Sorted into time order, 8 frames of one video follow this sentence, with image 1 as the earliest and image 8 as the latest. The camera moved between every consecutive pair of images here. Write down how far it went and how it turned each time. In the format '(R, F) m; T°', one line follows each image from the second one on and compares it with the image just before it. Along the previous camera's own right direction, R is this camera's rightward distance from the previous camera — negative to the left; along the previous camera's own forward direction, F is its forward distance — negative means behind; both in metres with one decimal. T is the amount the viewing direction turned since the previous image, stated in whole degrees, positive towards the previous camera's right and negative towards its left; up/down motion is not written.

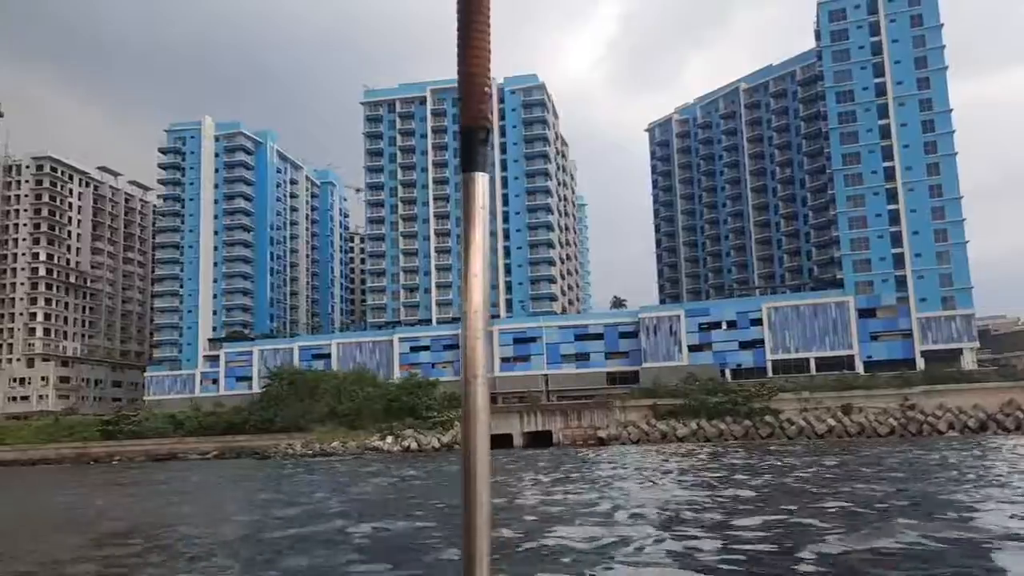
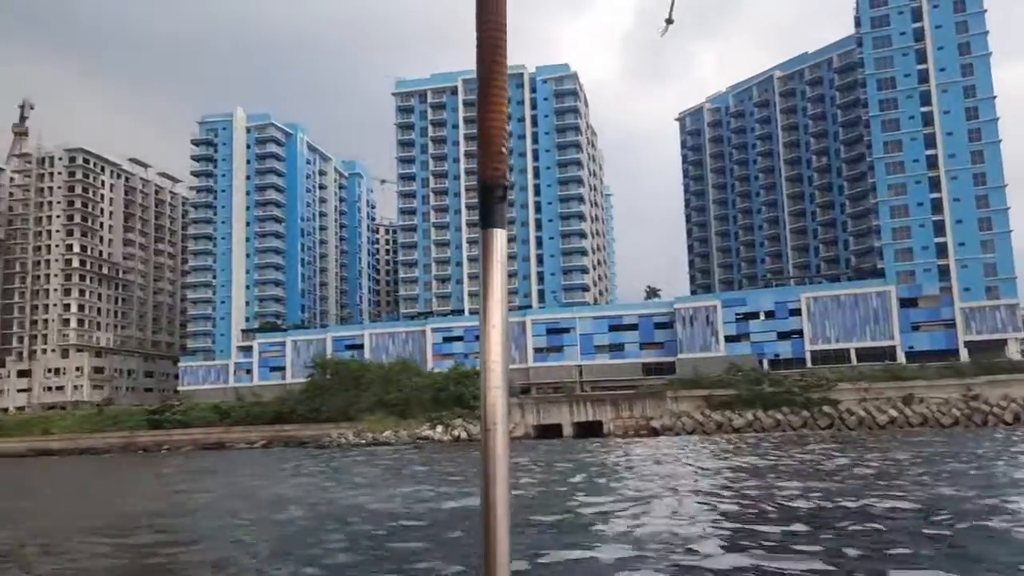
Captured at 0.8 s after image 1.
(-1.9, +0.2) m; -1°
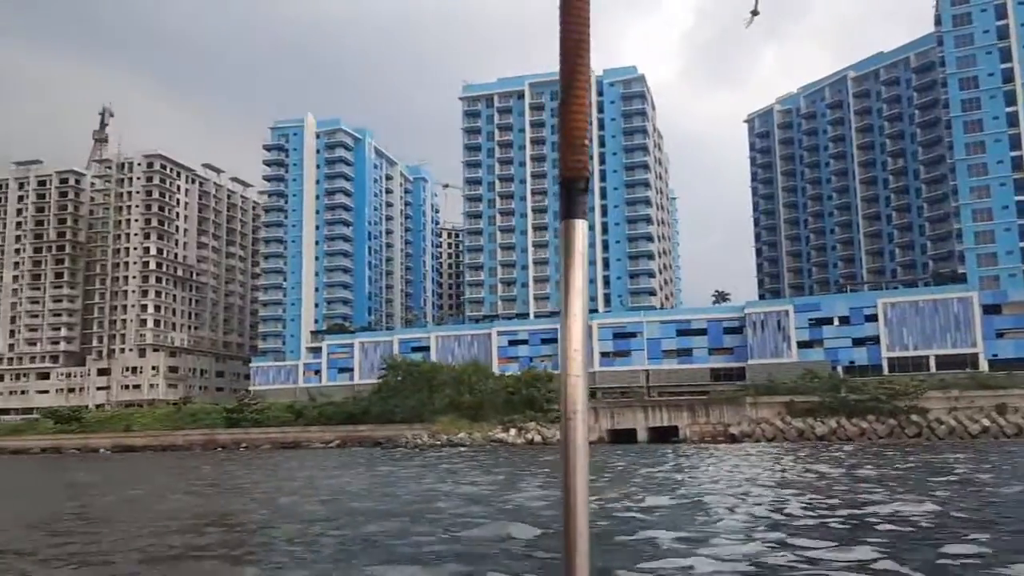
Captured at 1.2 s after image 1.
(-0.9, 0.0) m; -4°
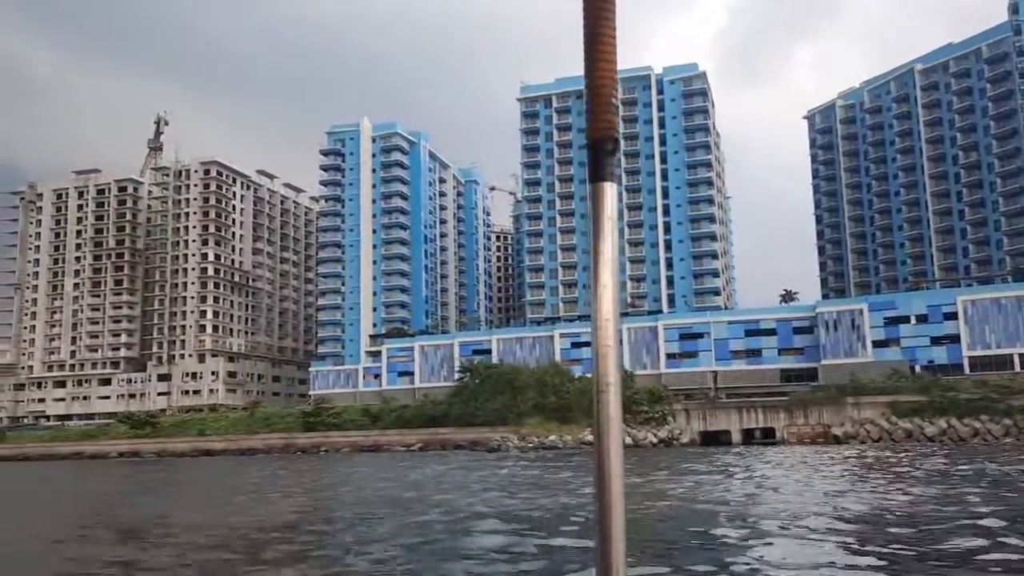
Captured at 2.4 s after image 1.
(-2.9, +0.7) m; -2°
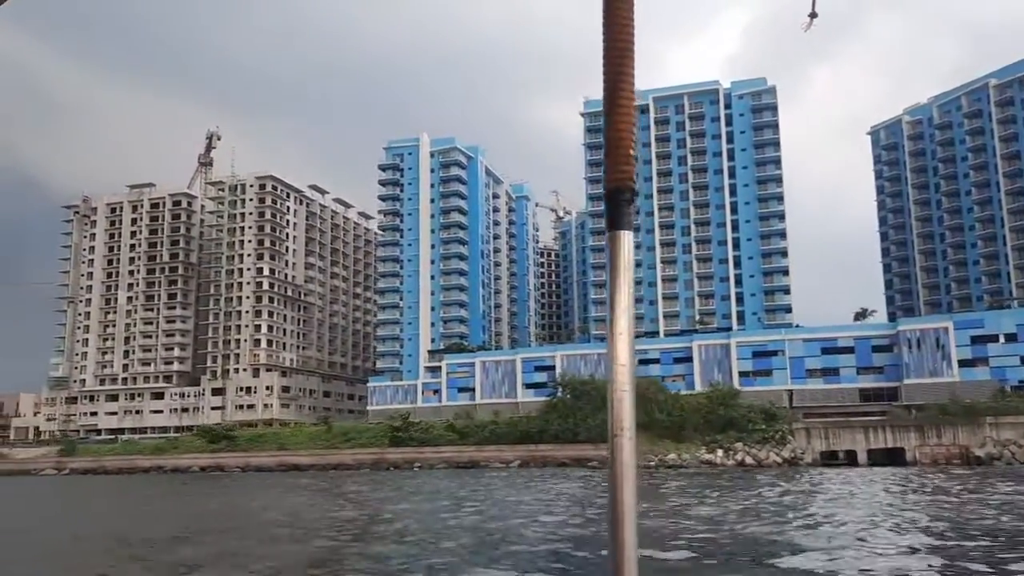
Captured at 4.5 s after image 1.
(-5.2, +1.0) m; -1°
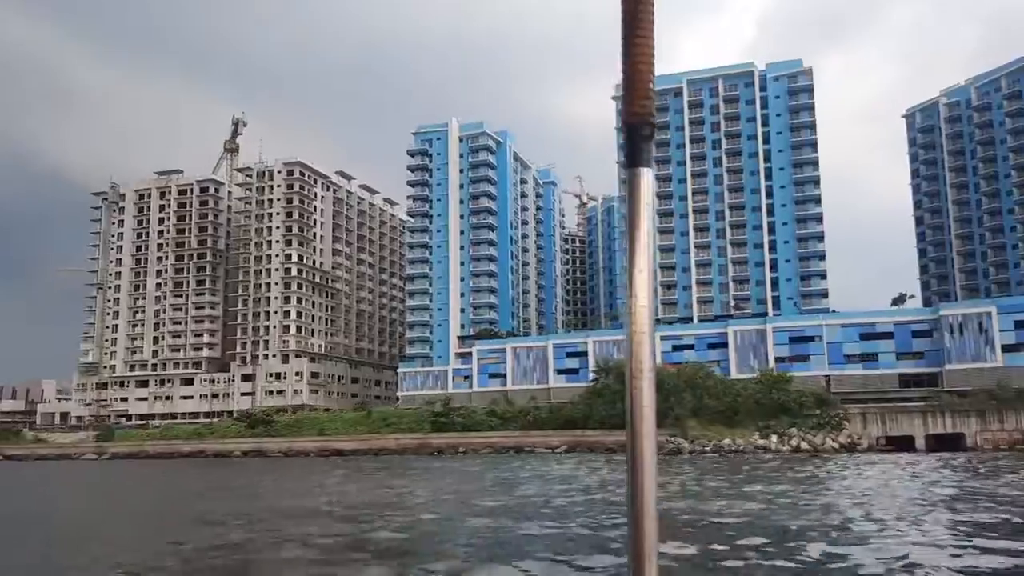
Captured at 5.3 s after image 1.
(-1.9, +0.4) m; -1°
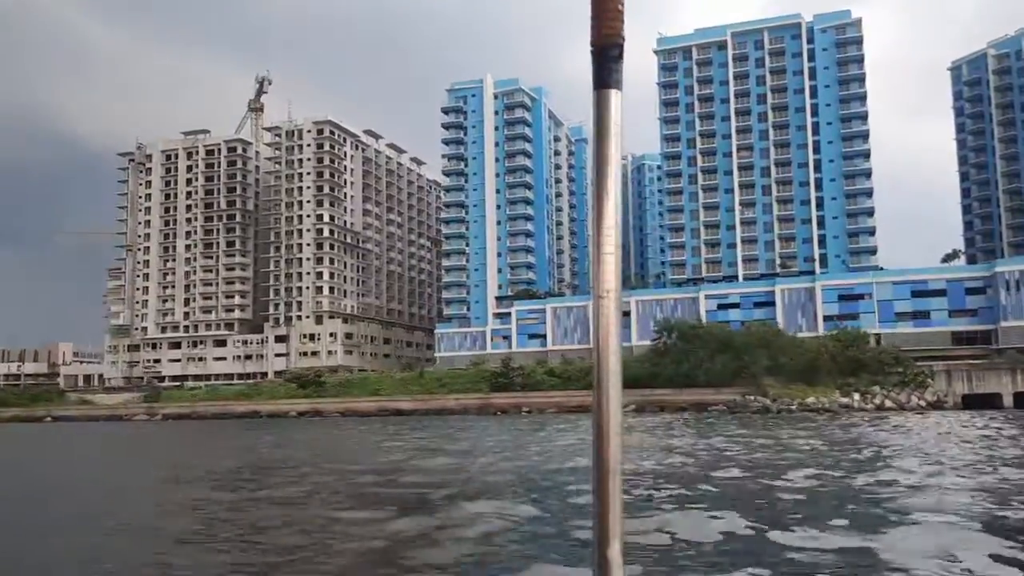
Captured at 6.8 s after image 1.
(-3.6, +1.0) m; -1°
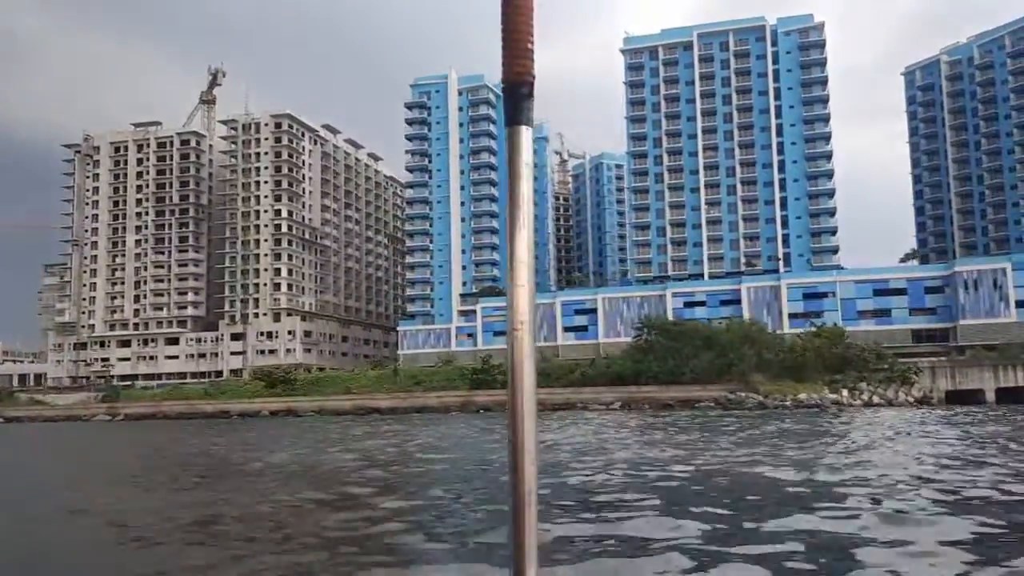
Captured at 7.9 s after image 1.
(-2.6, +0.6) m; +4°
